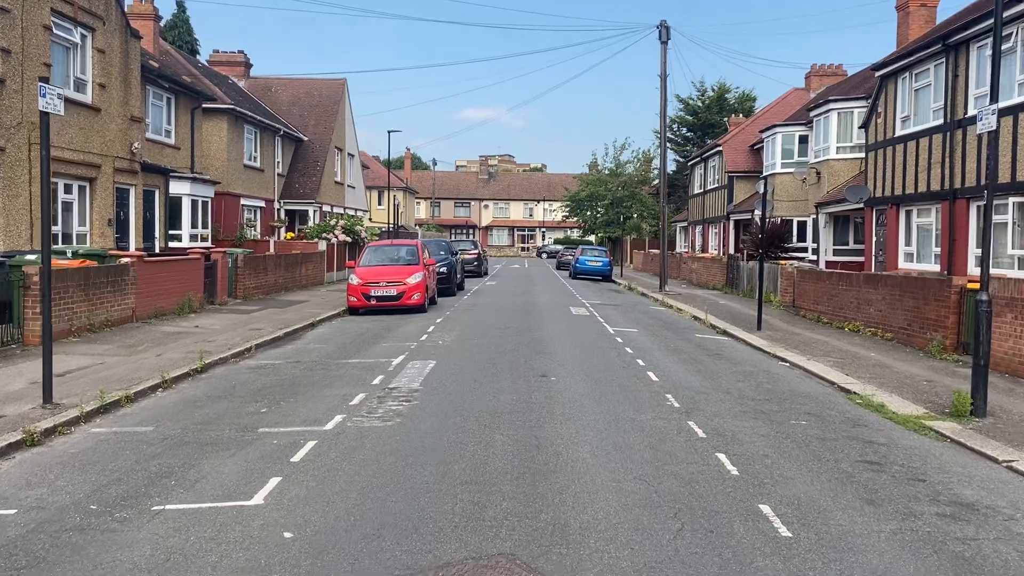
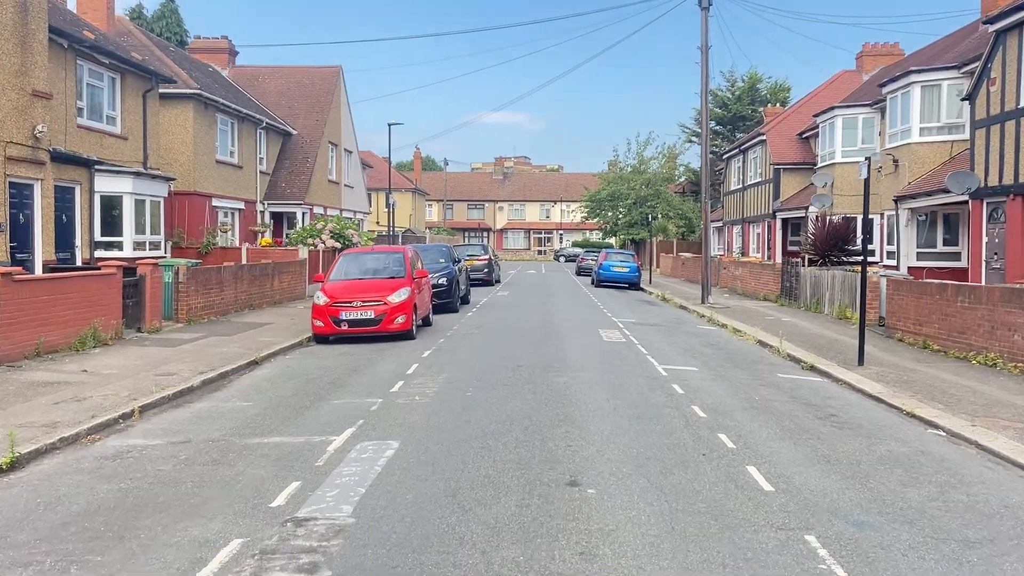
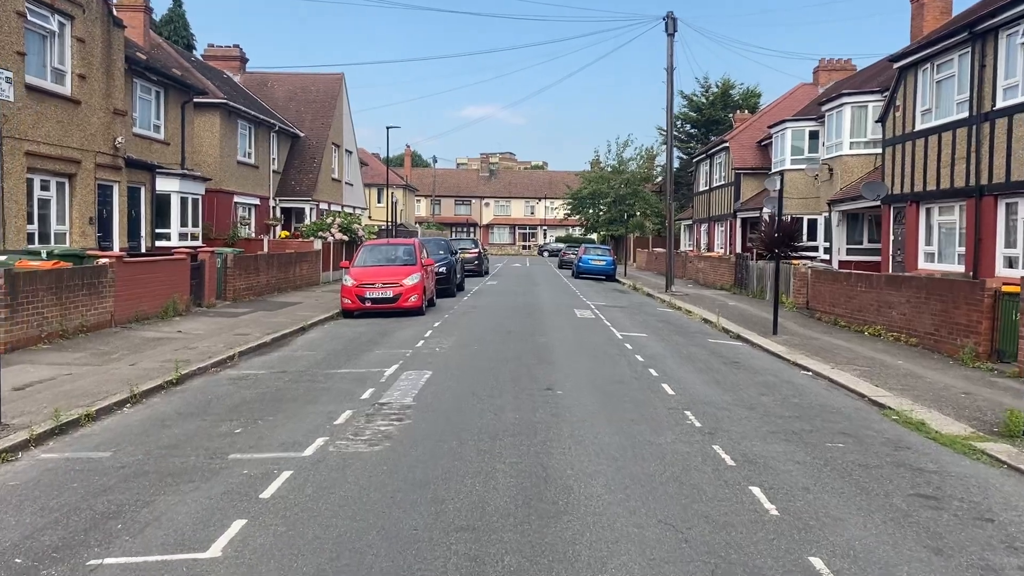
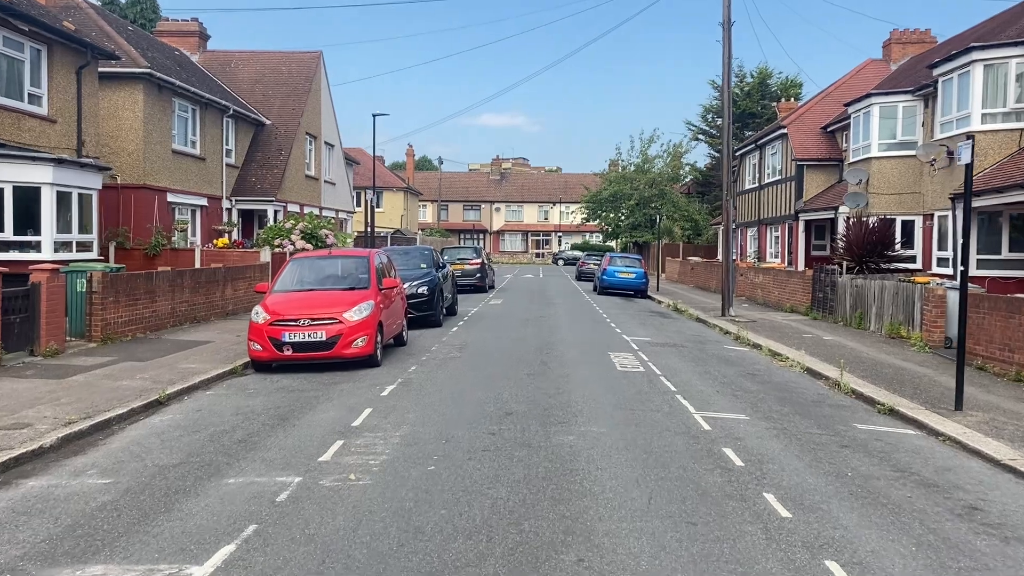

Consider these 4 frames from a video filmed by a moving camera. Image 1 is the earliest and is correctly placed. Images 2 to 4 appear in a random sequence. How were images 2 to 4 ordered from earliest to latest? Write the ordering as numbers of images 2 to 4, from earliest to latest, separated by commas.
3, 2, 4
